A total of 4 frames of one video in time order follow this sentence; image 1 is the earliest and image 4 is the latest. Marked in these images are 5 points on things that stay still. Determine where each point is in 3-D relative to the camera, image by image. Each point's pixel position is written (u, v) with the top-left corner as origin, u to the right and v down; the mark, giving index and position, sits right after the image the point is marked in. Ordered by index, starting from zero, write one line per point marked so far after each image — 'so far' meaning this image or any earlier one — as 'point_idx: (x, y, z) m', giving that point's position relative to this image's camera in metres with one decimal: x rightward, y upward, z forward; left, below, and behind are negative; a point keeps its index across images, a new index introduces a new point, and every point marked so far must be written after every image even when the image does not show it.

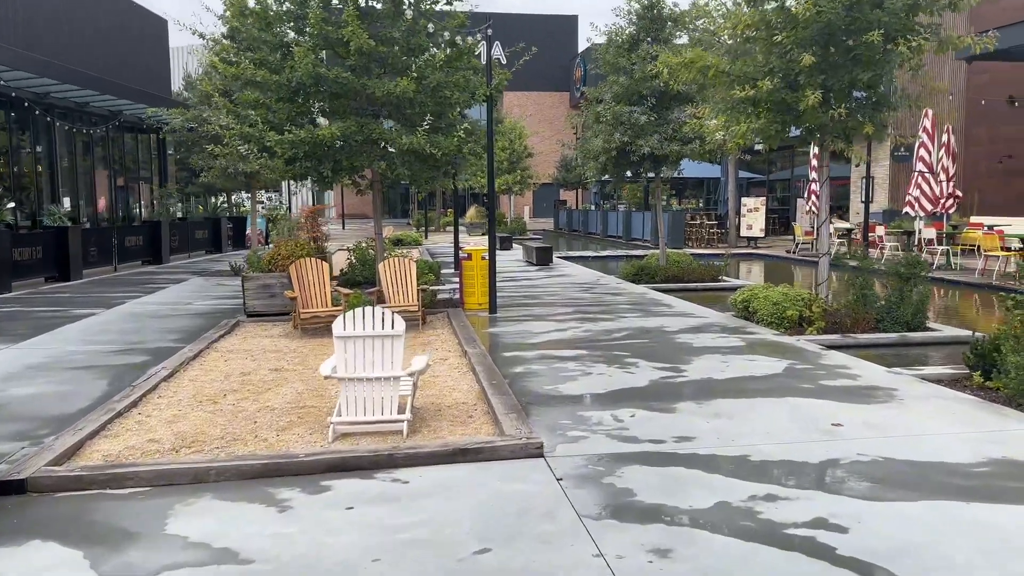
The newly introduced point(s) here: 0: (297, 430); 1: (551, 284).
0: (-1.7, -1.1, +6.2) m
1: (+0.8, +0.1, +16.0) m
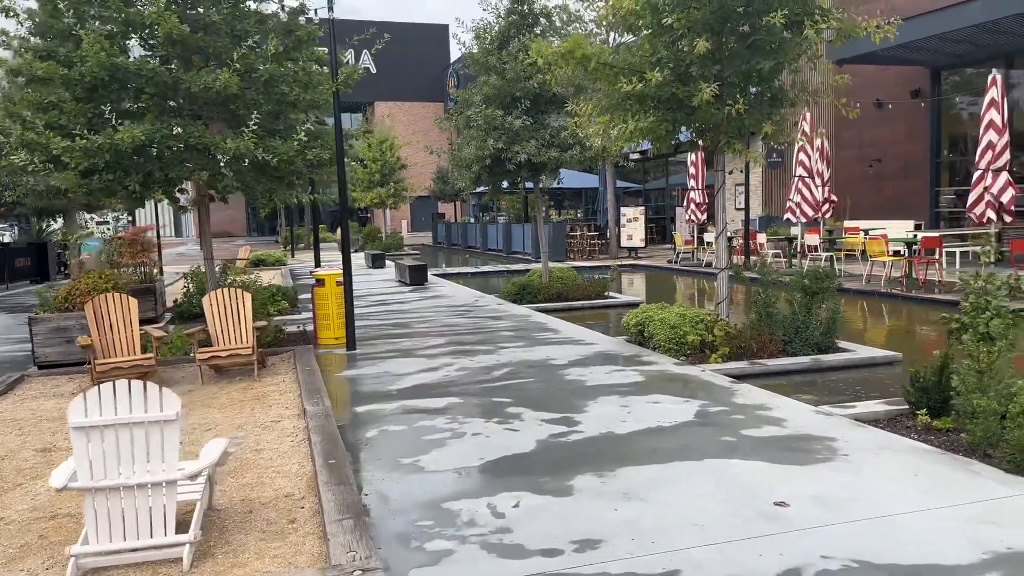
0: (-2.6, -1.5, +4.2) m
1: (-1.6, -0.4, +14.3) m
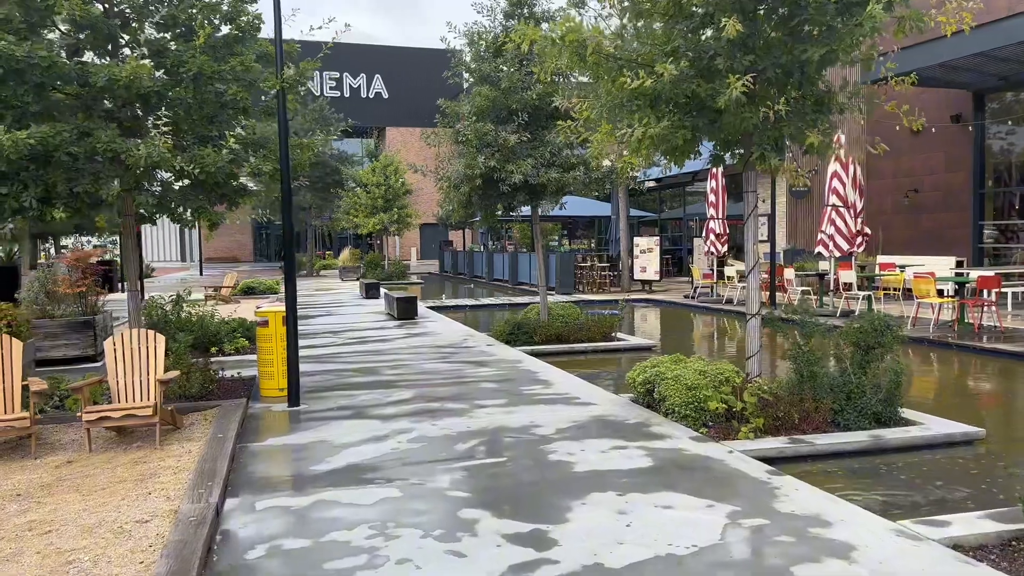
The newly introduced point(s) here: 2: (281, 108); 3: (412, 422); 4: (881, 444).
0: (-2.9, -1.7, +2.4) m
1: (-1.7, -0.9, +12.5) m
2: (-2.4, +1.9, +8.1) m
3: (-0.9, -1.2, +7.3) m
4: (+3.0, -1.3, +6.5) m
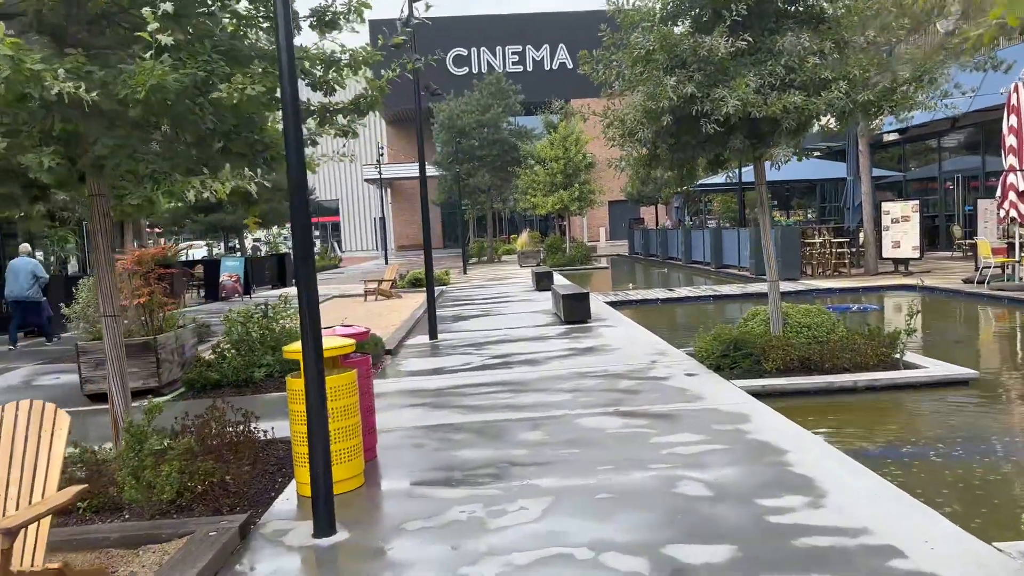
0: (-3.1, -2.0, -1.0) m
1: (+0.5, -1.0, +8.5) m
2: (-1.2, +1.7, +4.3) m
3: (0.0, -1.4, +3.2) m
4: (+3.7, -1.4, +1.5) m
